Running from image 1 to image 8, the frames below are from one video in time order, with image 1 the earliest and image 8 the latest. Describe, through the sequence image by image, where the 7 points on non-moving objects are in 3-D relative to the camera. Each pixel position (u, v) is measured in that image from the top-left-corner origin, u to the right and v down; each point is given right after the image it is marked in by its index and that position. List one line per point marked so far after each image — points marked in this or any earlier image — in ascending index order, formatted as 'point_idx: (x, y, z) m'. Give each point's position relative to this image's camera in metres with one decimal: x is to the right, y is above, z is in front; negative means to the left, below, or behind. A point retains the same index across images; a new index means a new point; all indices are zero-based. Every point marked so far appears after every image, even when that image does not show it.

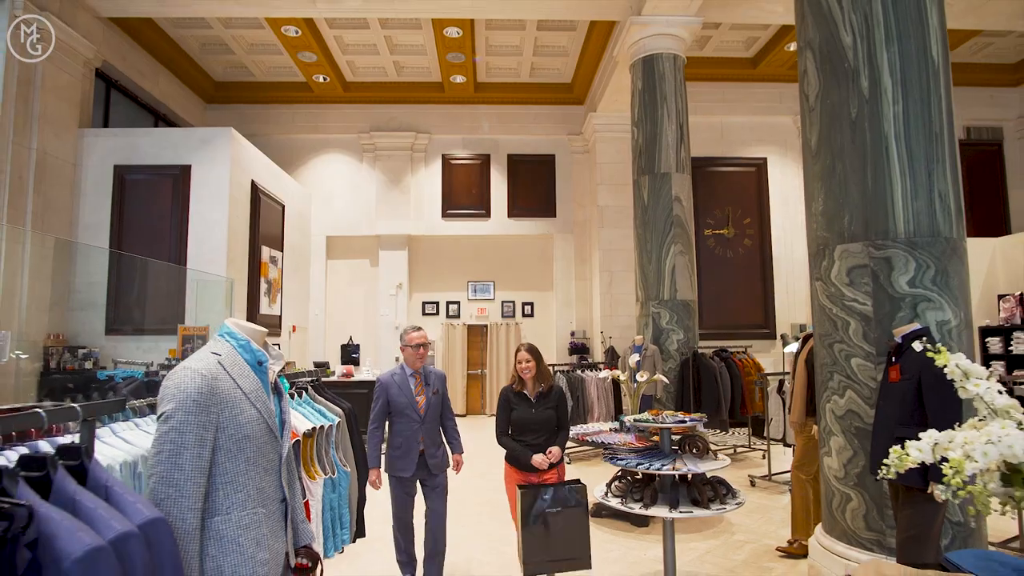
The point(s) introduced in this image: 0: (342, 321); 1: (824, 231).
0: (-3.3, -0.6, +11.5) m
1: (+1.7, +0.3, +3.3) m
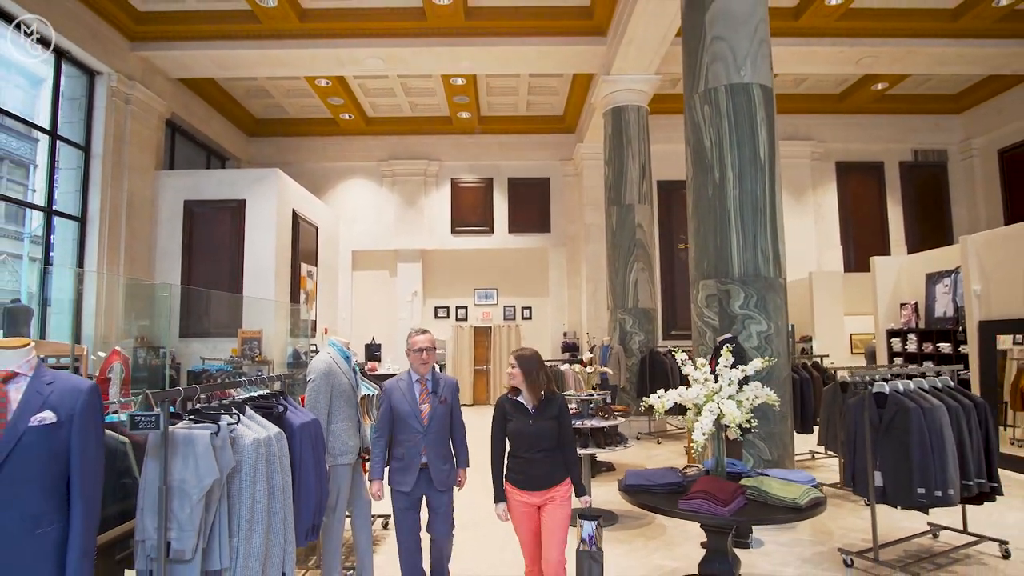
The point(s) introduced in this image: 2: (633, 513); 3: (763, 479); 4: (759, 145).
0: (-3.3, -0.8, +13.2) m
1: (+1.5, +0.2, +4.9) m
2: (+1.0, -1.8, +4.7) m
3: (+1.2, -1.0, +2.9) m
4: (+2.0, +1.1, +4.7) m
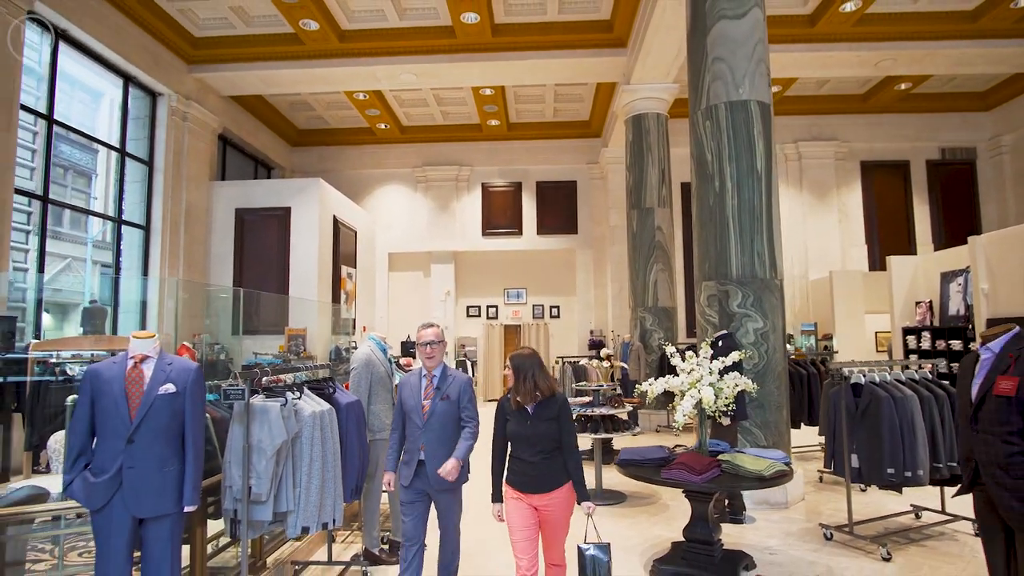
0: (-2.6, -0.8, +13.9) m
1: (+1.7, +0.1, +5.4) m
2: (+1.1, -1.8, +5.2) m
3: (+1.3, -1.0, +3.3) m
4: (+2.1, +1.1, +5.1) m
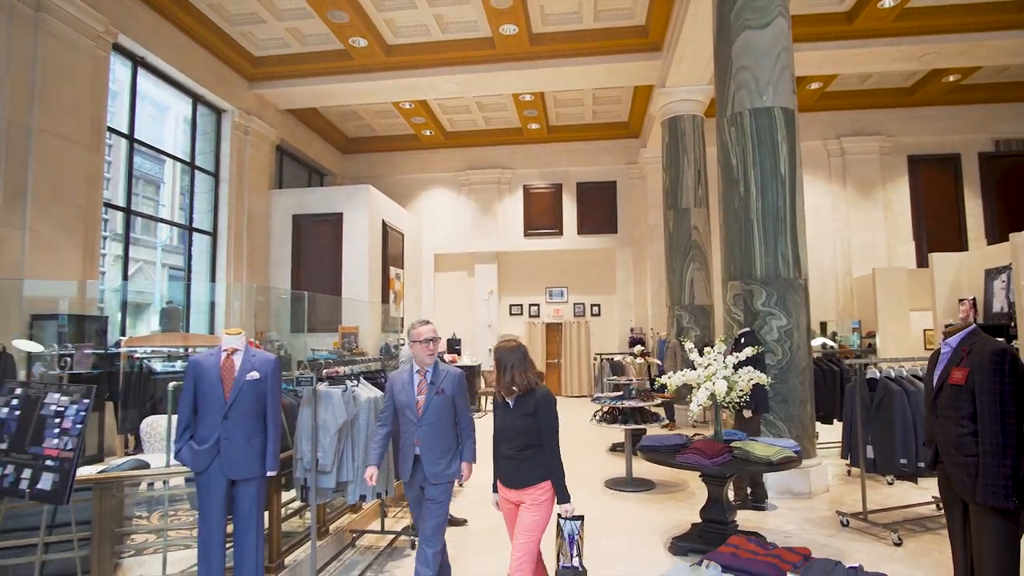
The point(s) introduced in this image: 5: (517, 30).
0: (-1.6, -0.8, +14.5) m
1: (+2.0, +0.2, +5.6) m
2: (+1.5, -1.8, +5.5) m
3: (+1.5, -1.0, +3.6) m
4: (+2.4, +1.1, +5.3) m
5: (+0.1, +4.0, +9.2) m
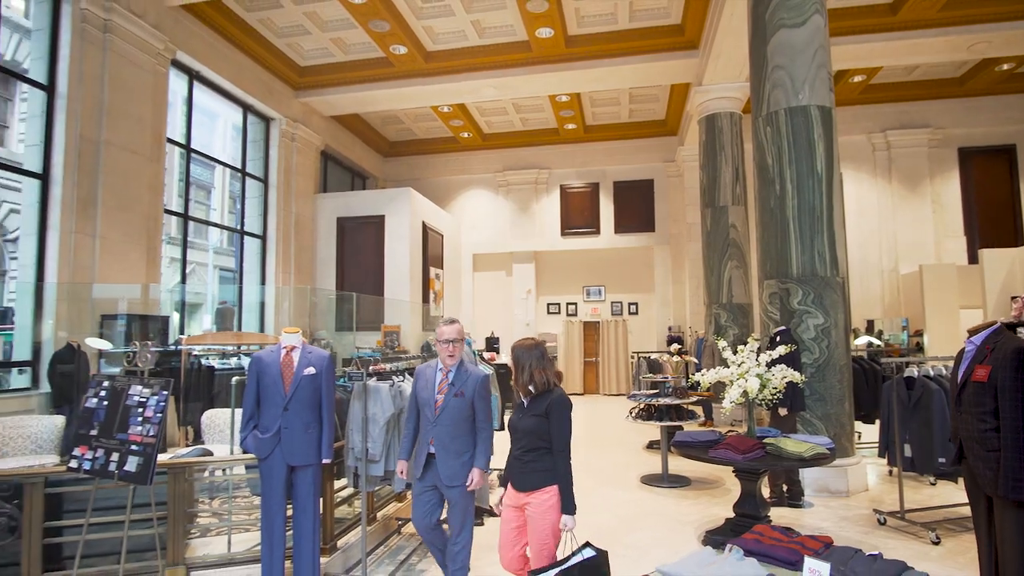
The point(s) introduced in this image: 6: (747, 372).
0: (-0.6, -0.8, +14.7) m
1: (+2.4, +0.2, +5.6) m
2: (+1.8, -1.8, +5.6) m
3: (+1.7, -1.0, +3.7) m
4: (+2.7, +1.1, +5.3) m
5: (+0.7, +4.0, +9.3) m
6: (+1.5, -0.6, +3.9) m
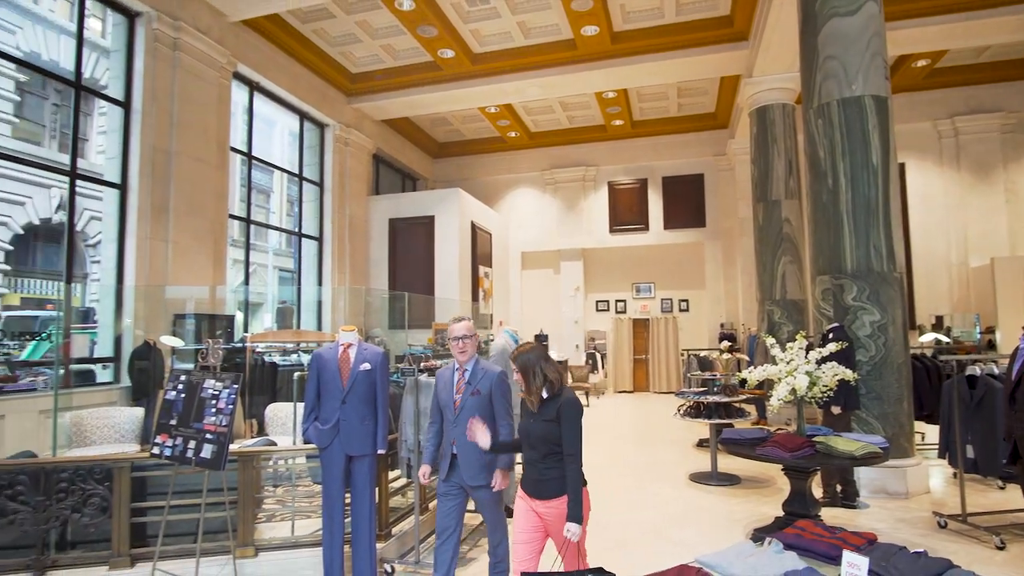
0: (+0.6, -0.7, +14.9) m
1: (+2.8, +0.2, +5.5) m
2: (+2.3, -1.8, +5.5) m
3: (+2.0, -0.9, +3.6) m
4: (+3.2, +1.2, +5.2) m
5: (+1.4, +4.1, +9.3) m
6: (+1.8, -0.5, +3.8) m
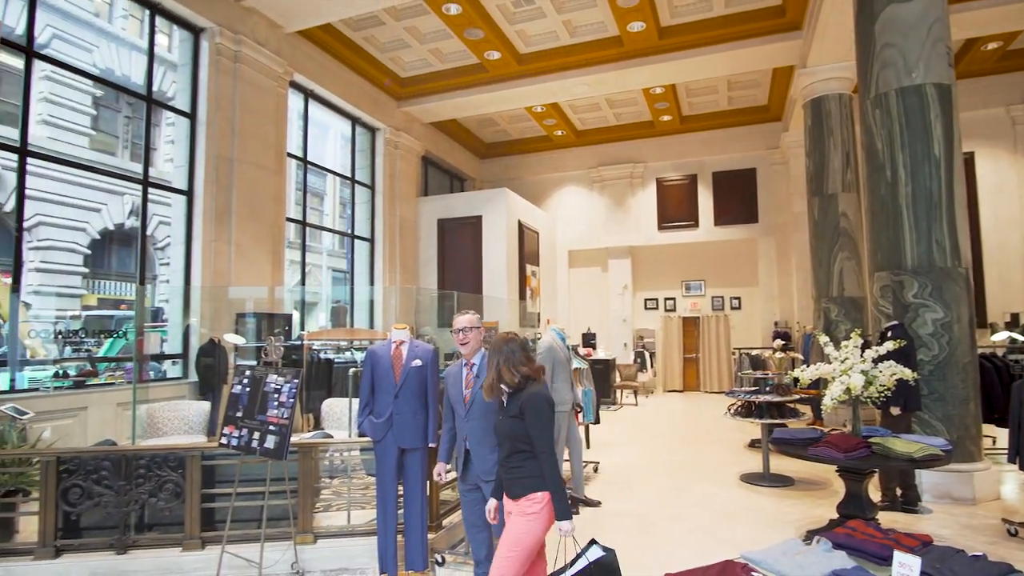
0: (+1.8, -0.7, +14.8) m
1: (+3.3, +0.2, +5.3) m
2: (+2.7, -1.8, +5.4) m
3: (+2.3, -0.9, +3.5) m
4: (+3.5, +1.2, +5.0) m
5: (+2.1, +4.1, +9.2) m
6: (+2.1, -0.5, +3.7) m
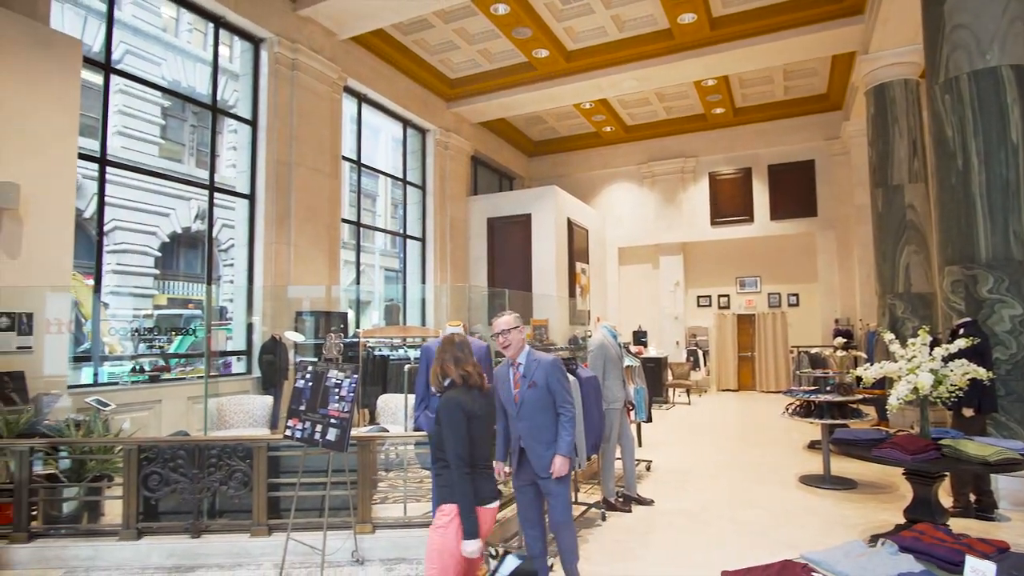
0: (+3.0, -0.6, +14.7) m
1: (+3.7, +0.3, +5.1) m
2: (+3.2, -1.7, +5.2) m
3: (+2.6, -0.9, +3.4) m
4: (+4.0, +1.3, +4.7) m
5: (+2.8, +4.2, +9.1) m
6: (+2.5, -0.5, +3.6) m
